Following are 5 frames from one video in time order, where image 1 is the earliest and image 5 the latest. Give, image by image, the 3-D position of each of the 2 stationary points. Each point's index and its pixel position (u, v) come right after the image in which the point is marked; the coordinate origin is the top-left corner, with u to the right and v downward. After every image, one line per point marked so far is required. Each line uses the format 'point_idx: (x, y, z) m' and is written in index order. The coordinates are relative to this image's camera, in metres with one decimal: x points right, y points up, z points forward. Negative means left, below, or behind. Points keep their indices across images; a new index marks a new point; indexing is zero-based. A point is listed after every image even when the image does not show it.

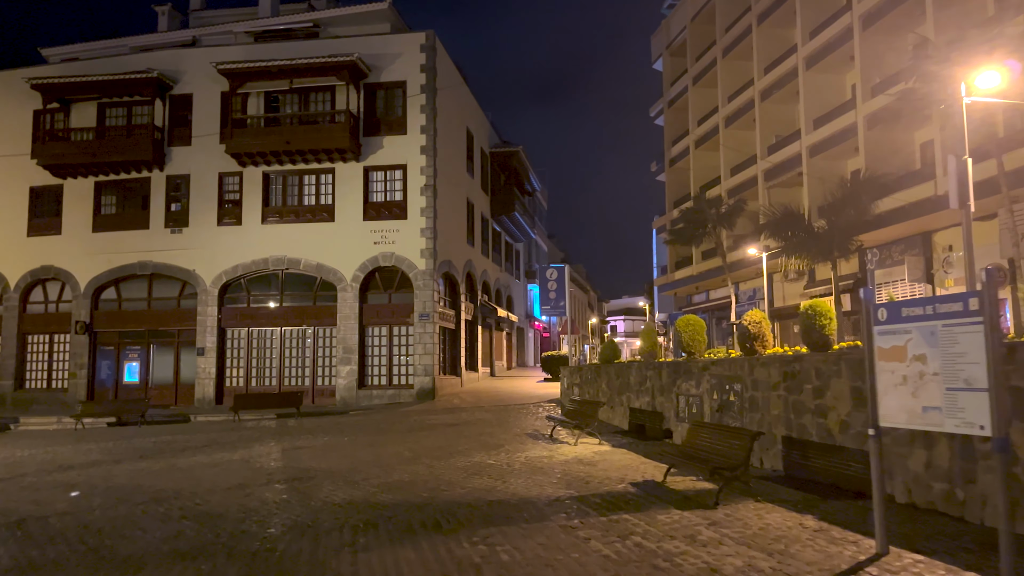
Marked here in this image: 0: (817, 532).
0: (+2.5, -2.0, +6.6) m
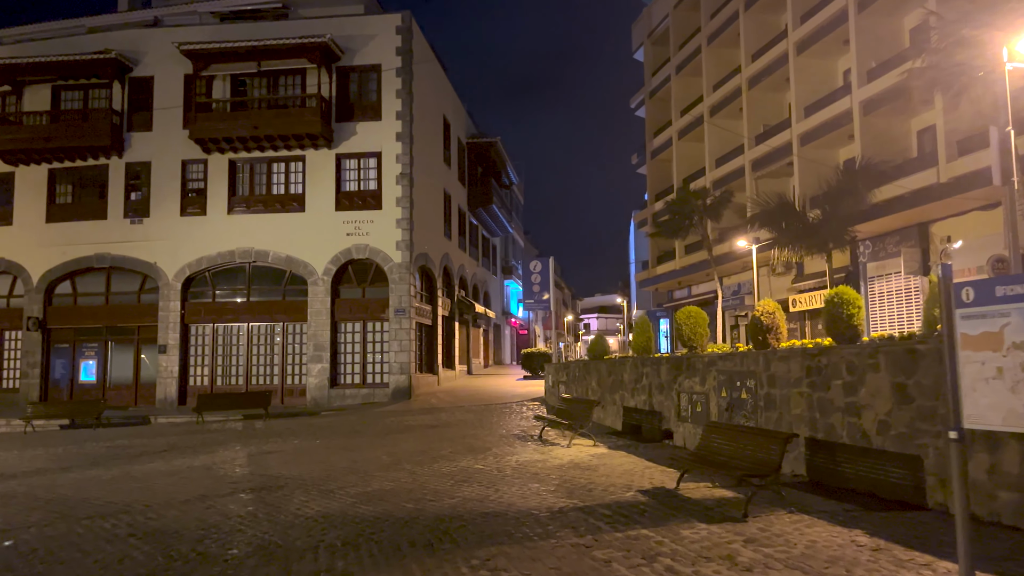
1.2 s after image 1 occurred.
0: (+2.5, -1.8, +5.6) m
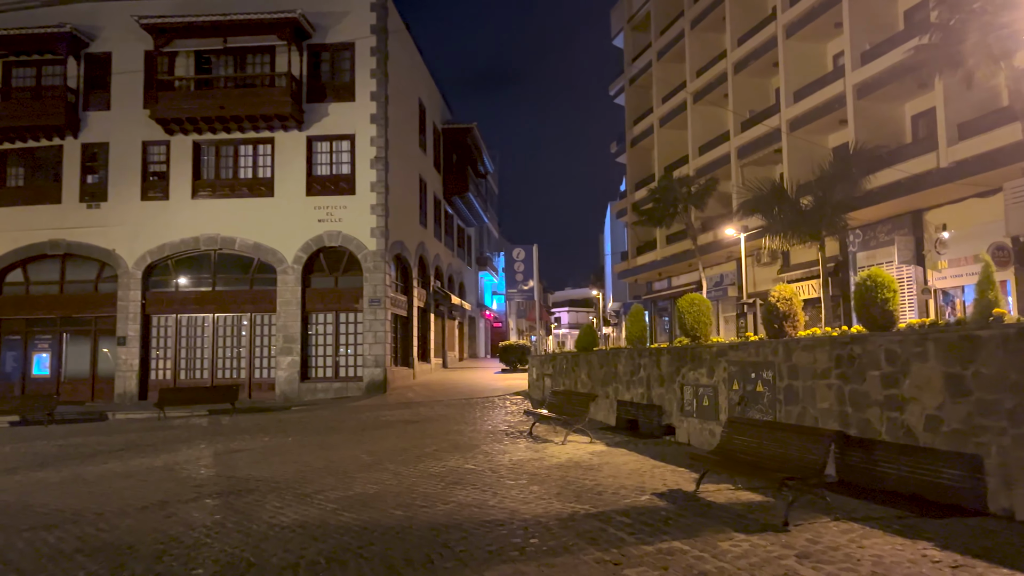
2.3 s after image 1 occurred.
0: (+2.7, -1.7, +4.8) m
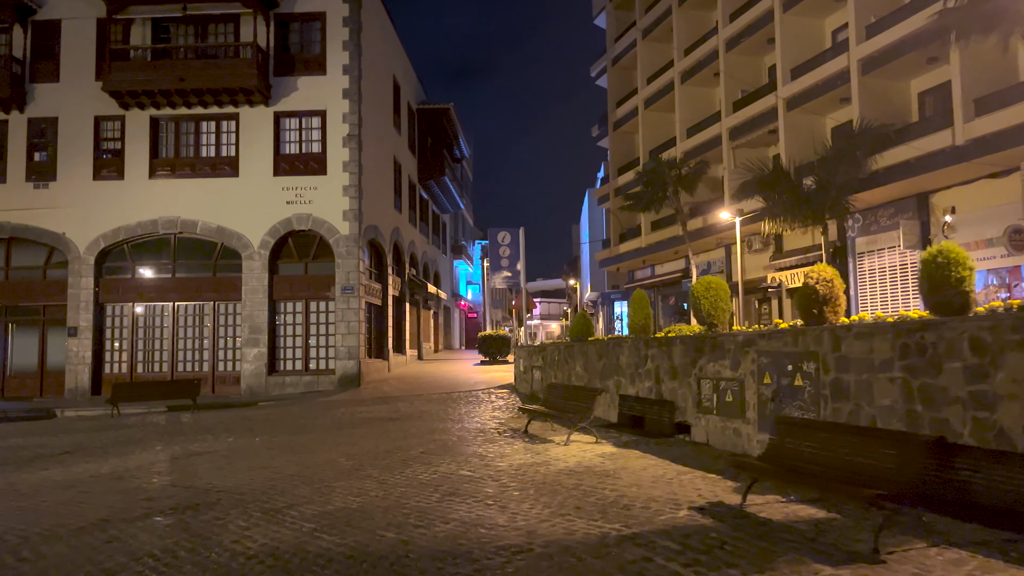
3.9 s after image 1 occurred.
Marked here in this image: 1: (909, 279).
0: (+2.9, -1.5, +3.7) m
1: (+8.8, +0.2, +17.9) m
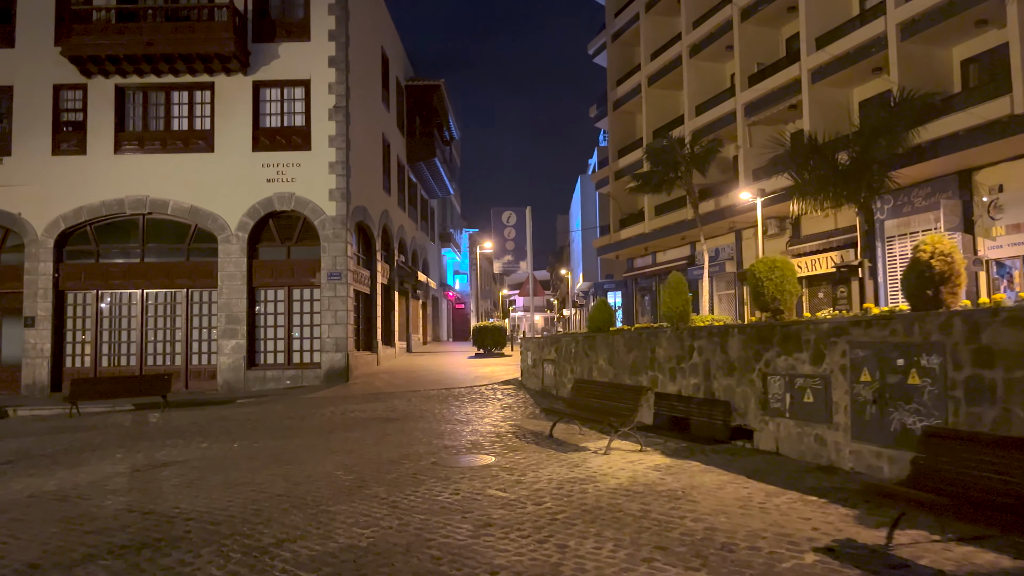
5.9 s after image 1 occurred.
0: (+3.3, -1.4, +2.1) m
1: (+8.9, +0.5, +16.5) m
